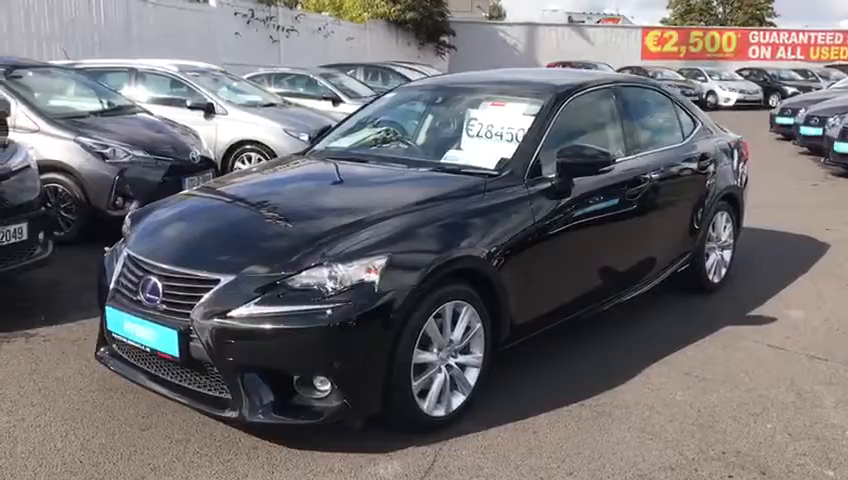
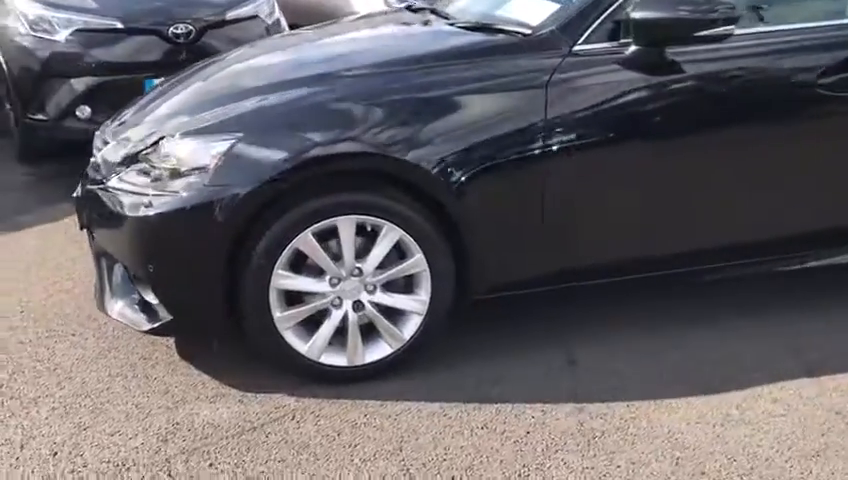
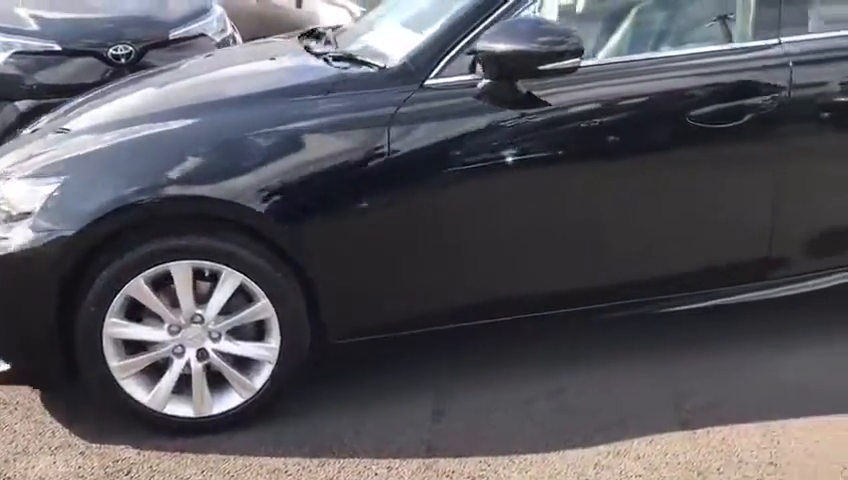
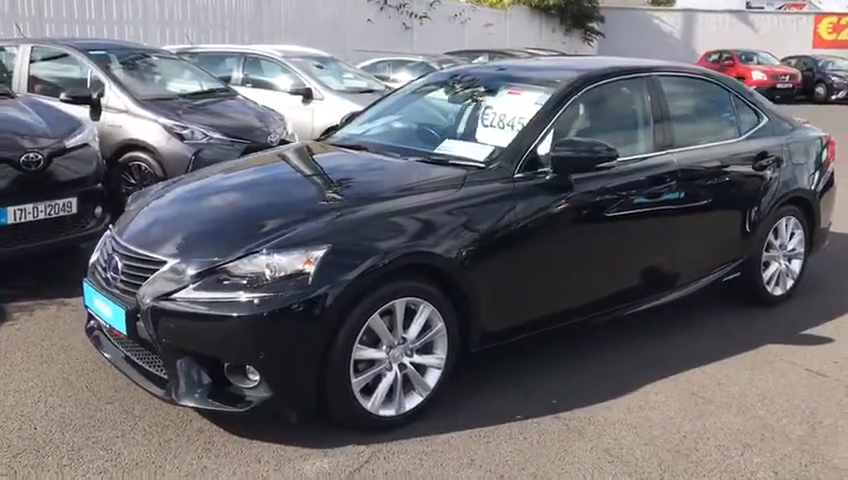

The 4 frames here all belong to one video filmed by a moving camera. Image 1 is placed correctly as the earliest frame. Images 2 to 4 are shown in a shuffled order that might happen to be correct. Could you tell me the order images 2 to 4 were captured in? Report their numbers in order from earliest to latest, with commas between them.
4, 2, 3
